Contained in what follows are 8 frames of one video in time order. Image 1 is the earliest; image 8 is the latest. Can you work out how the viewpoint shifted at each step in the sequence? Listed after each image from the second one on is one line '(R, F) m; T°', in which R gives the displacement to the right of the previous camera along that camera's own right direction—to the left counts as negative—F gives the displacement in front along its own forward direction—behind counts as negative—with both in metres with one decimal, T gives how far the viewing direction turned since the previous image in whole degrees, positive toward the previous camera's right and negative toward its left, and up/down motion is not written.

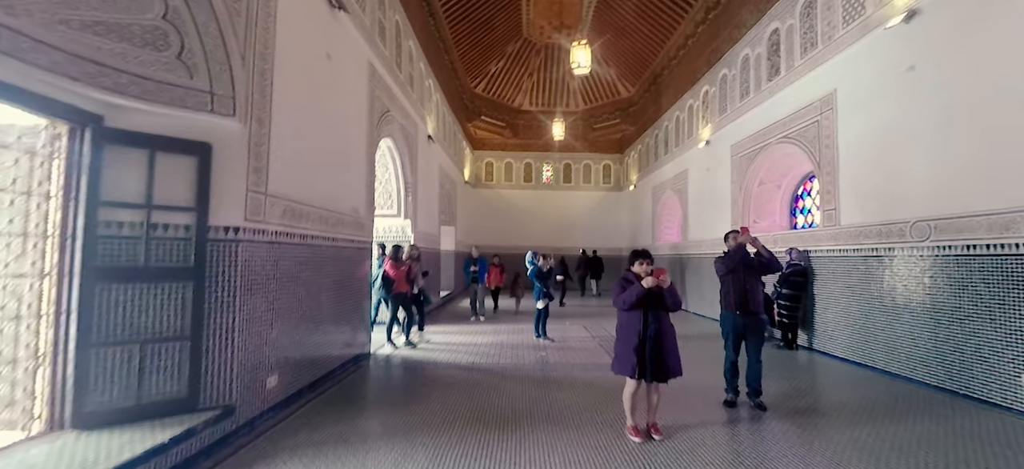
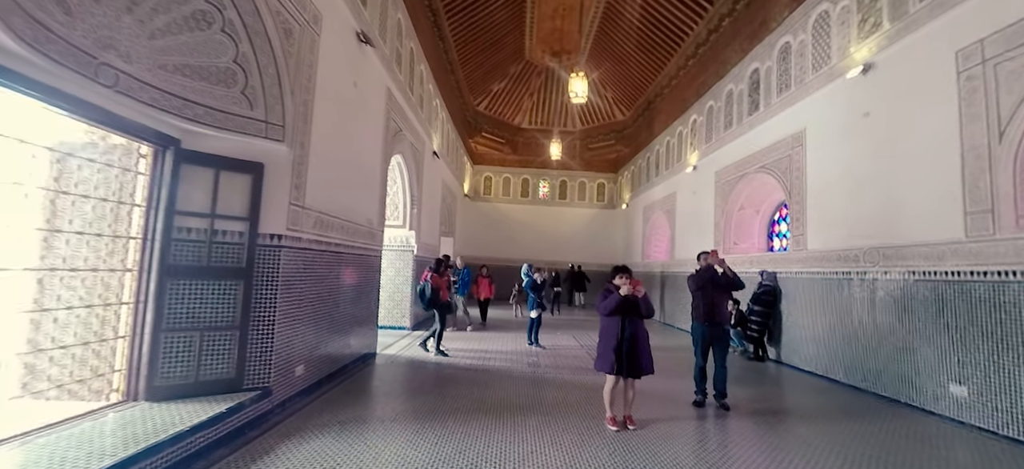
(-0.1, -0.5) m; +1°
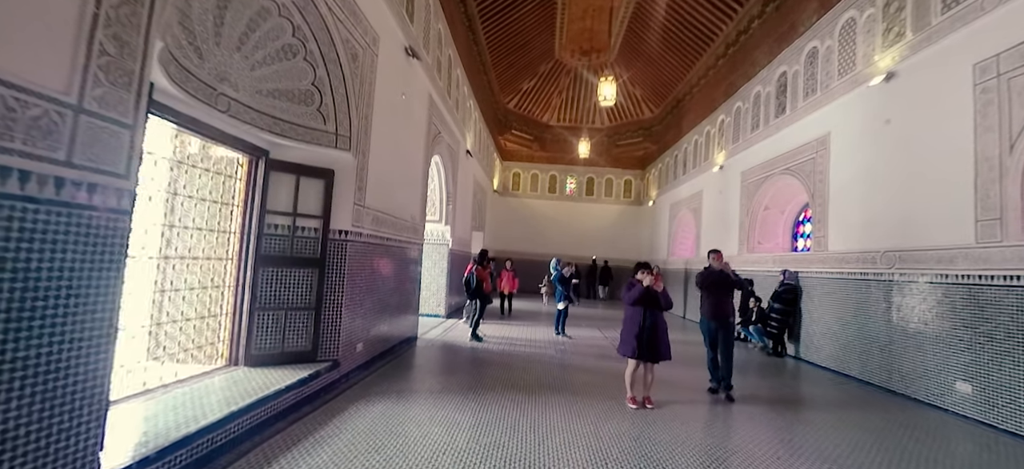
(-0.1, -0.4) m; -3°
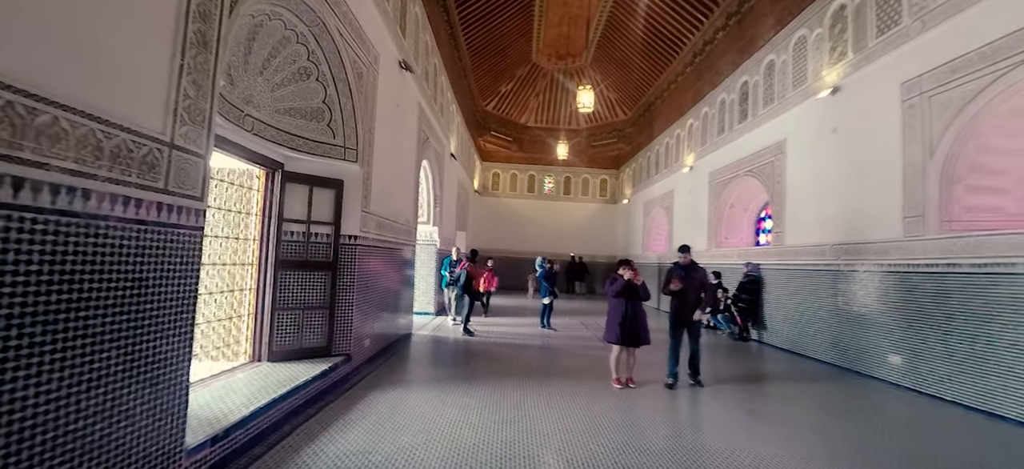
(-0.2, -0.4) m; +3°
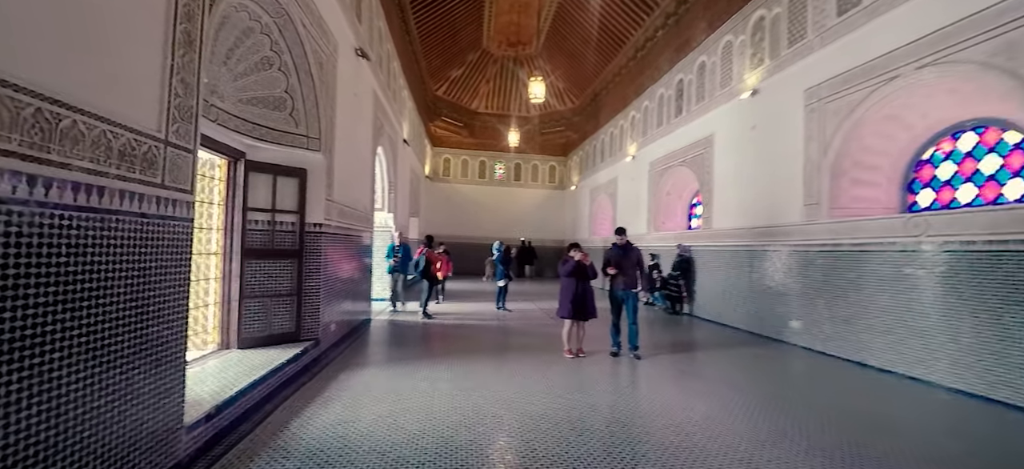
(-0.1, -0.3) m; +7°
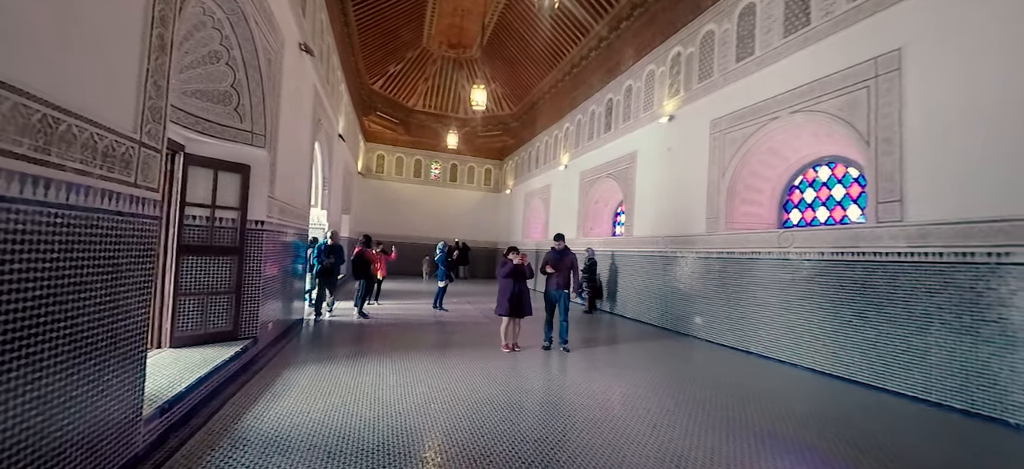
(-0.1, -0.3) m; +10°
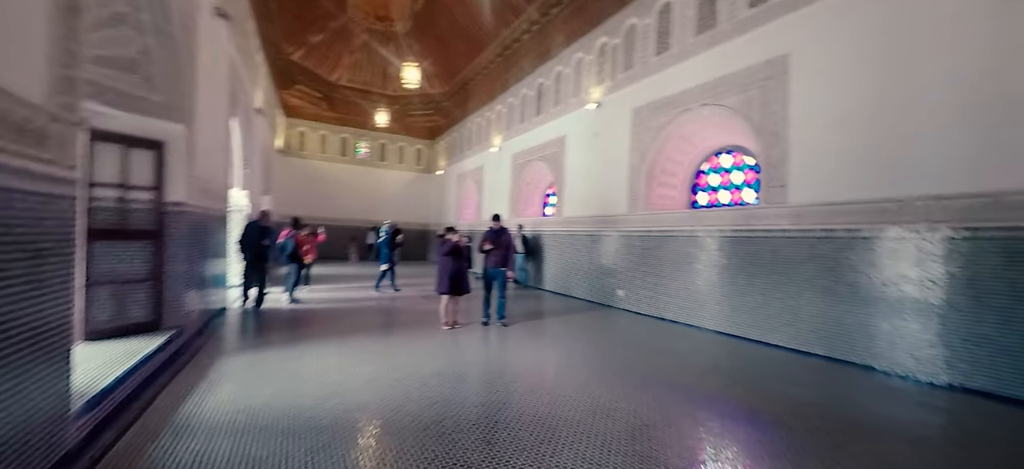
(-0.1, -0.2) m; +10°
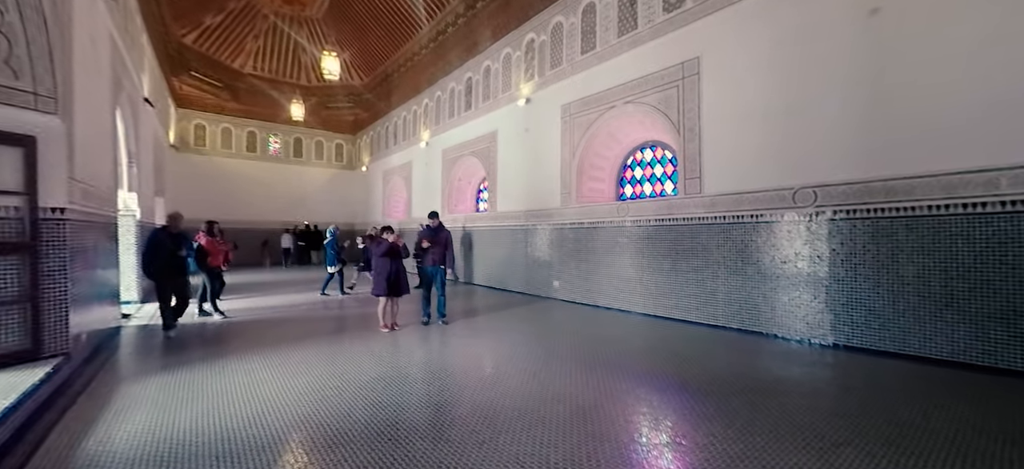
(-0.1, 0.0) m; +10°
